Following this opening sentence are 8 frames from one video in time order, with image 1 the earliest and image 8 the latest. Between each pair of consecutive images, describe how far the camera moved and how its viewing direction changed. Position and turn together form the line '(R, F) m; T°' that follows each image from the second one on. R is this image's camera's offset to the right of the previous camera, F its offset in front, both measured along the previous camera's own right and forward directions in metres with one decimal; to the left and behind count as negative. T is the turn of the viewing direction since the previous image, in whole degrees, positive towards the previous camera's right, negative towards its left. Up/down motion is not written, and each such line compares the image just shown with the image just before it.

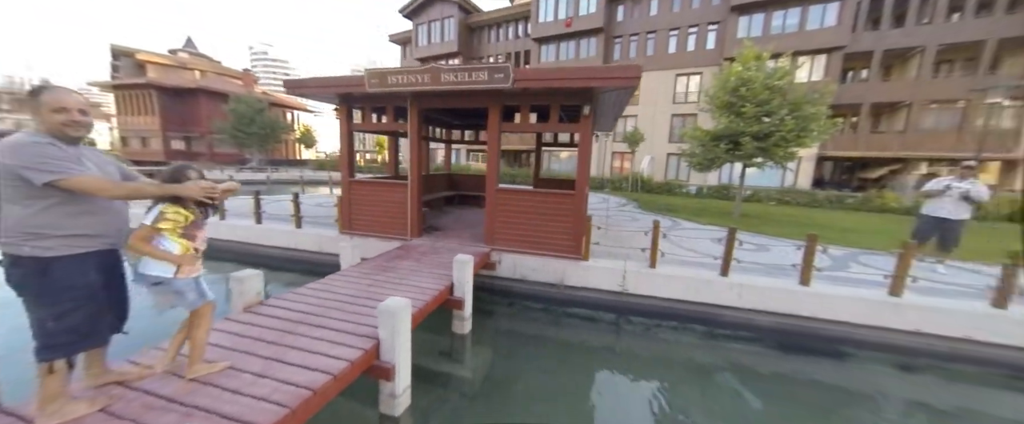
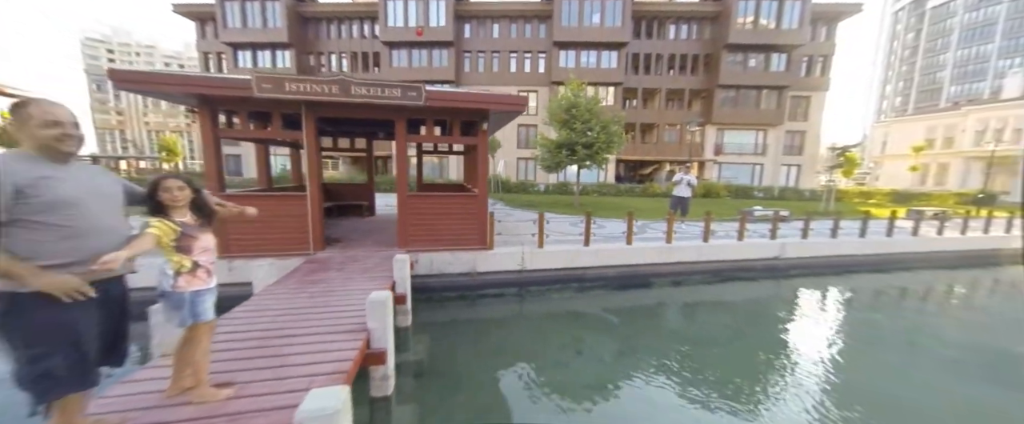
(-1.3, -0.8) m; +26°
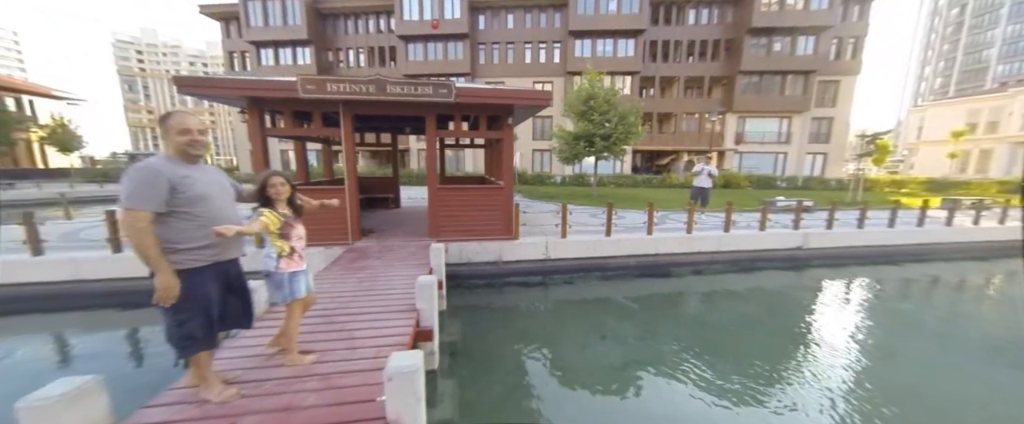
(-0.3, -0.3) m; -2°
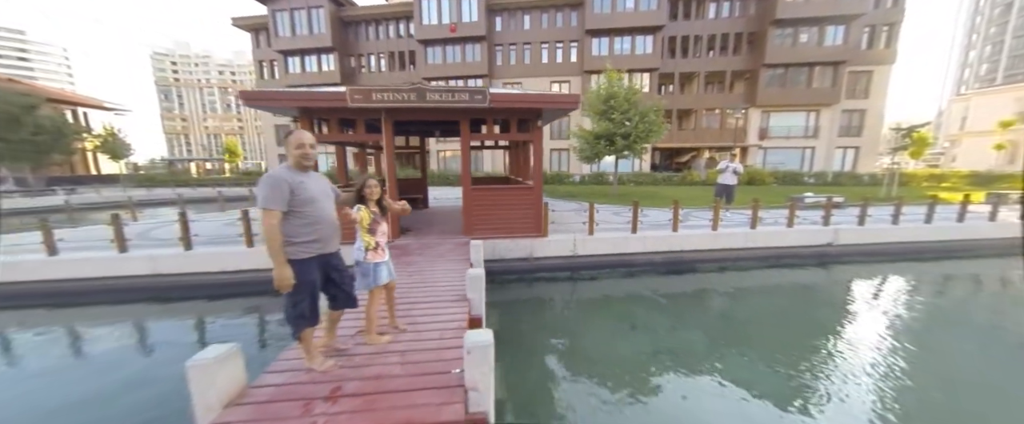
(-0.4, -0.3) m; -3°
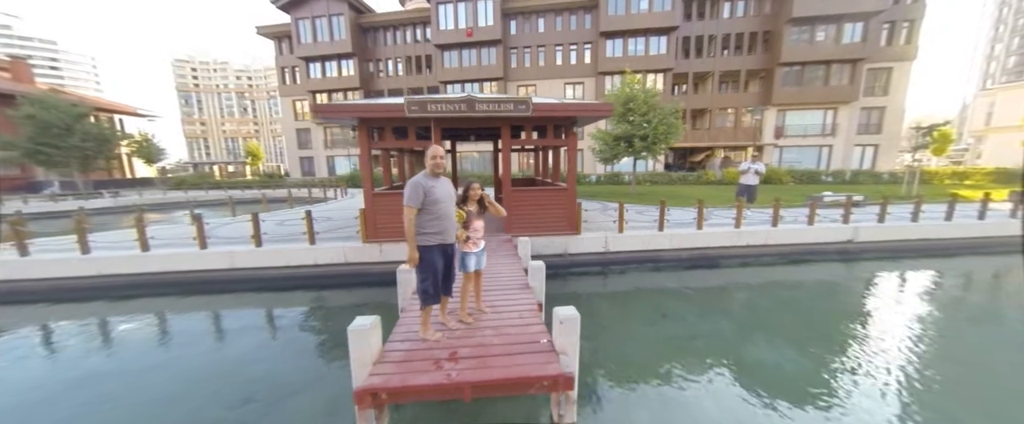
(-0.8, -0.6) m; -1°
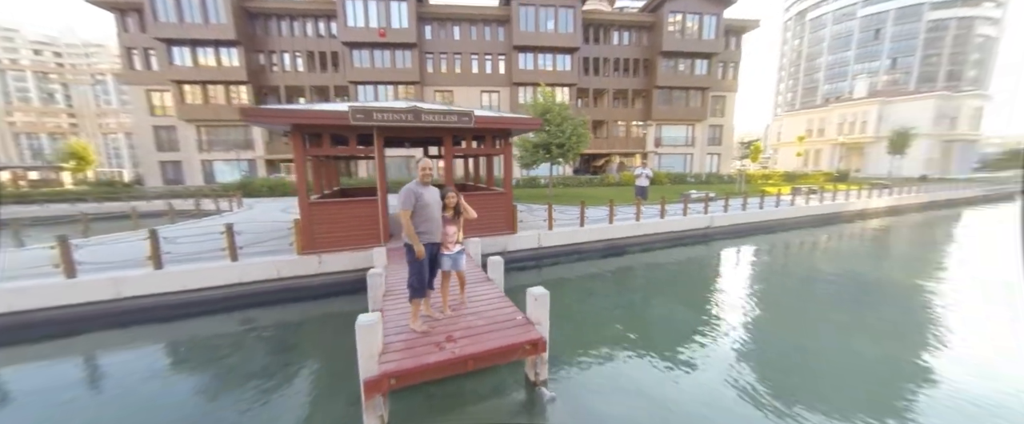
(-0.8, -0.7) m; +15°
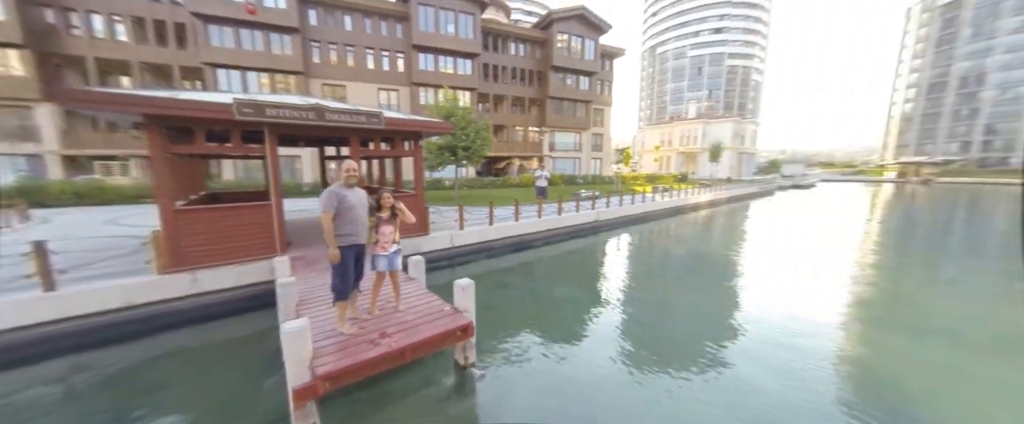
(-0.3, -0.5) m; +18°
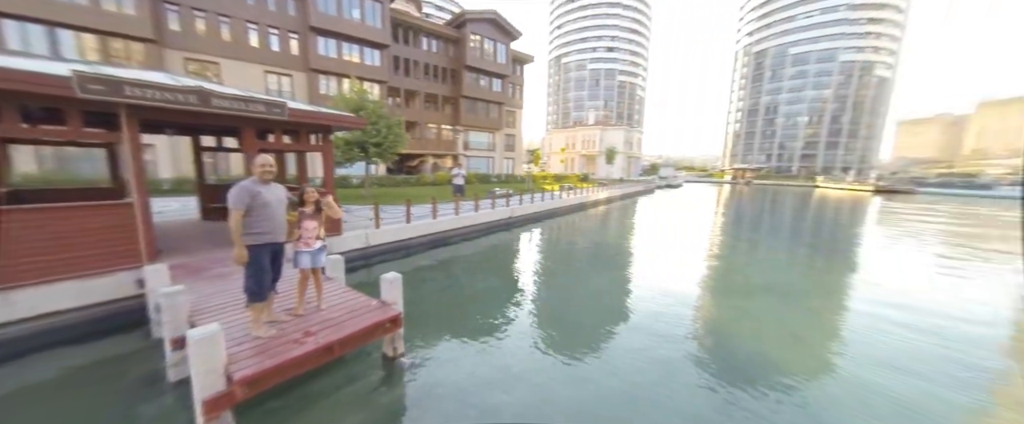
(-0.2, -0.5) m; +16°
